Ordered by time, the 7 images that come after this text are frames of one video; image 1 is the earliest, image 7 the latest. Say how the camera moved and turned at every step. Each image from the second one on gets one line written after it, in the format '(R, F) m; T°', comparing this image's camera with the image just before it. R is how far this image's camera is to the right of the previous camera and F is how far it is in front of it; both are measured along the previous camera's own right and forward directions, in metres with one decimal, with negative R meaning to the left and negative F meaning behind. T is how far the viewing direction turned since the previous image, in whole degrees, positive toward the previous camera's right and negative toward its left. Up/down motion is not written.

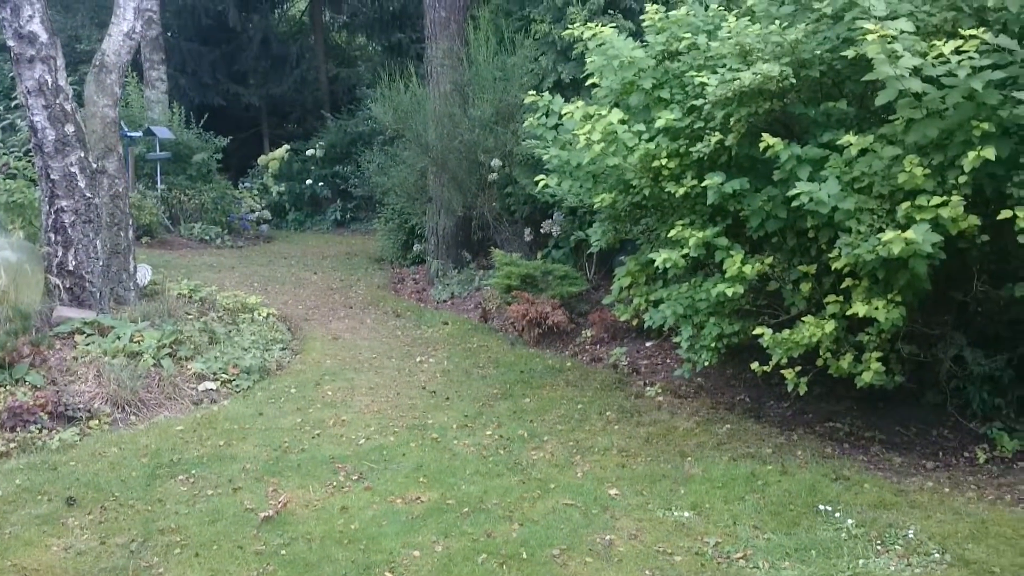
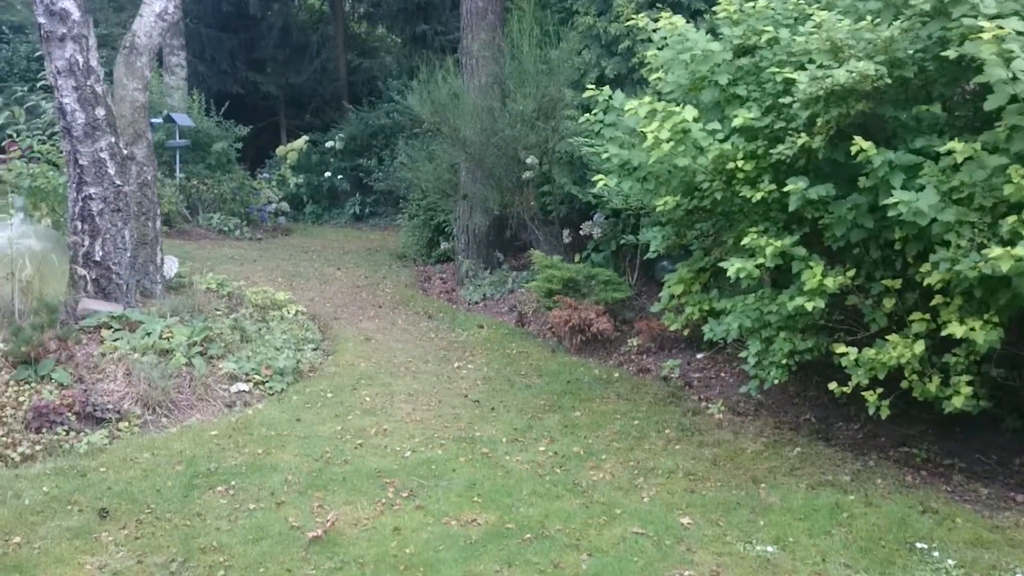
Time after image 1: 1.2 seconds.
(-0.3, +0.3) m; 0°
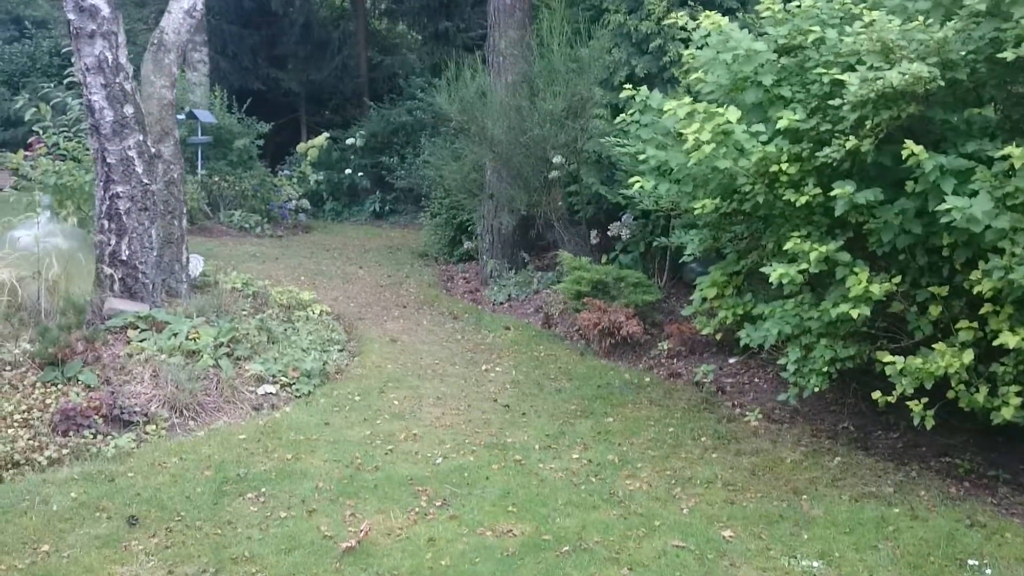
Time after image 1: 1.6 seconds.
(-0.1, +0.1) m; -1°
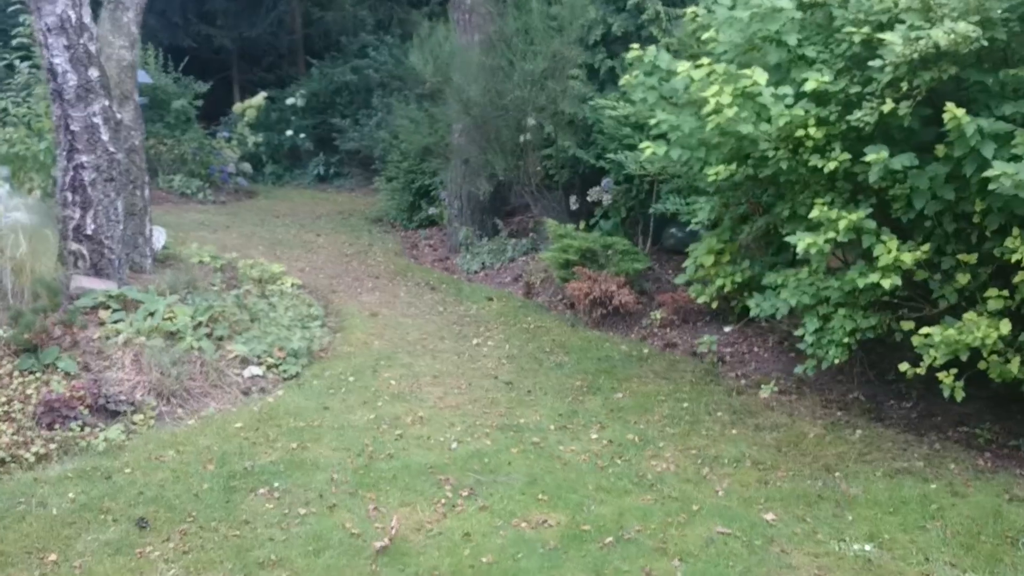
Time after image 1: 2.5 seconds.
(-0.4, +0.3) m; +4°
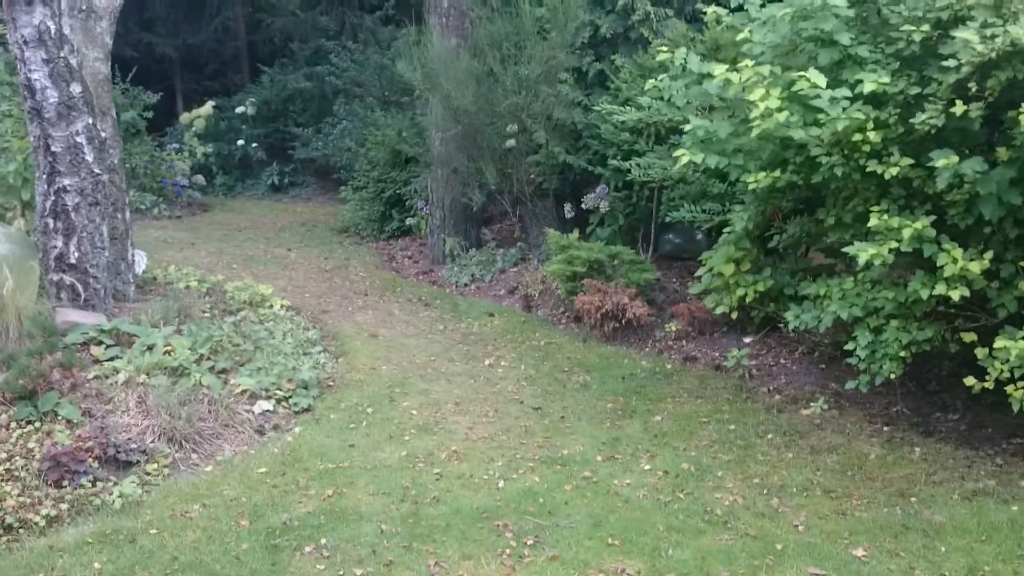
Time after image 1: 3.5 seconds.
(-0.5, +0.4) m; +3°
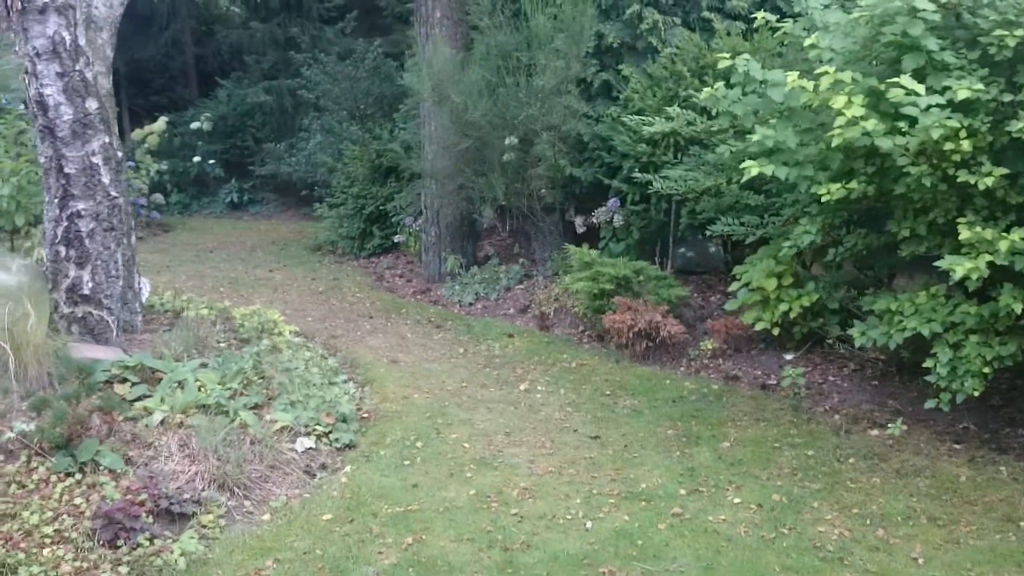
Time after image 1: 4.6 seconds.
(-0.6, +0.3) m; +3°
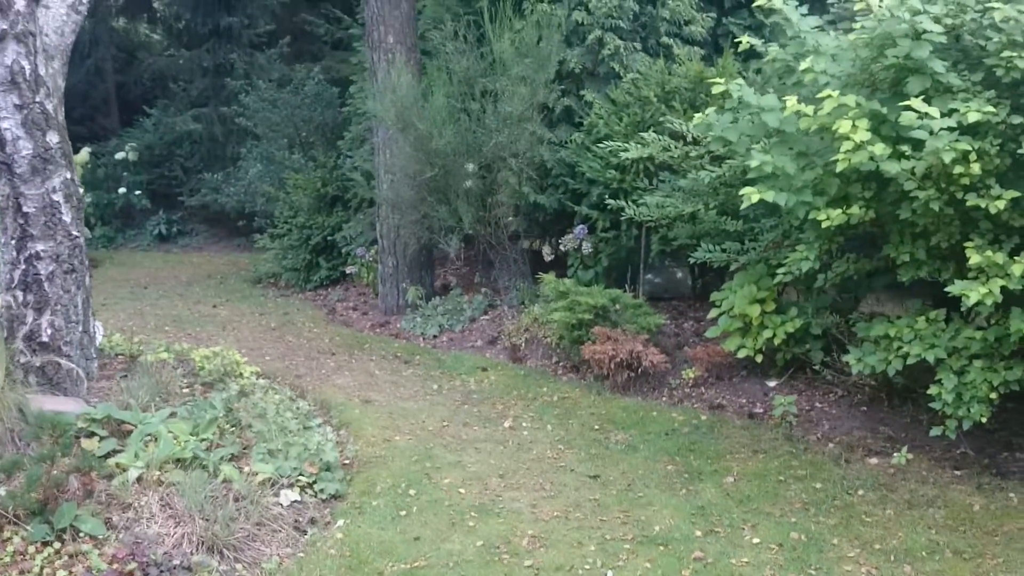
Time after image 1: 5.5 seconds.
(-0.3, +0.2) m; +4°
